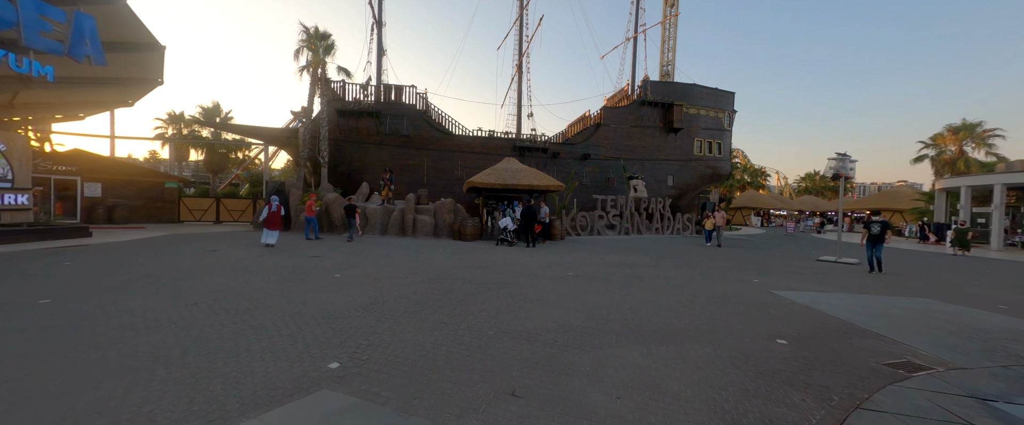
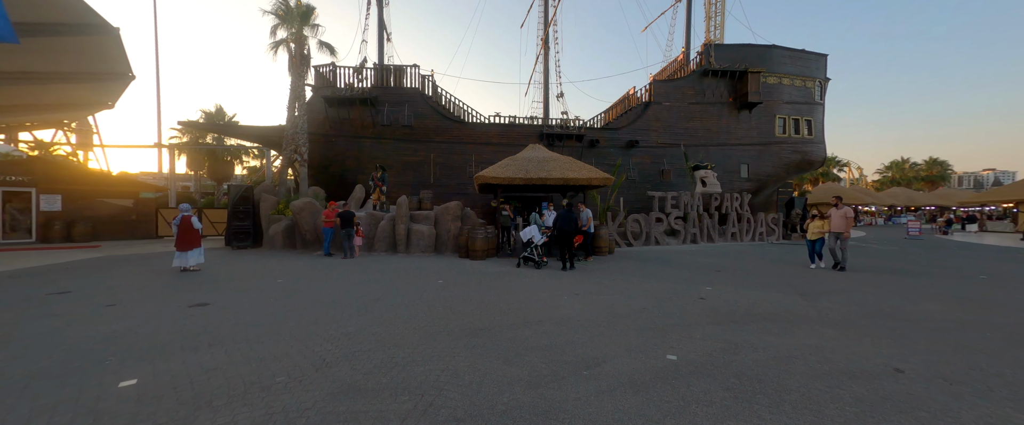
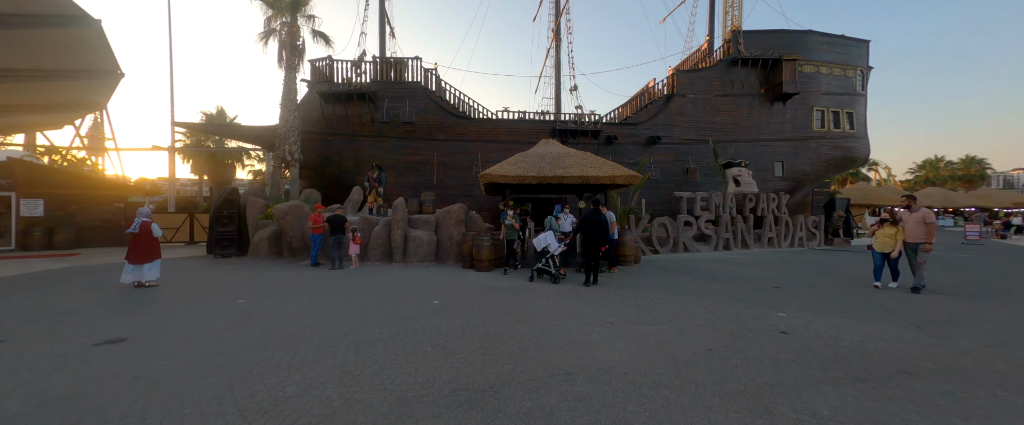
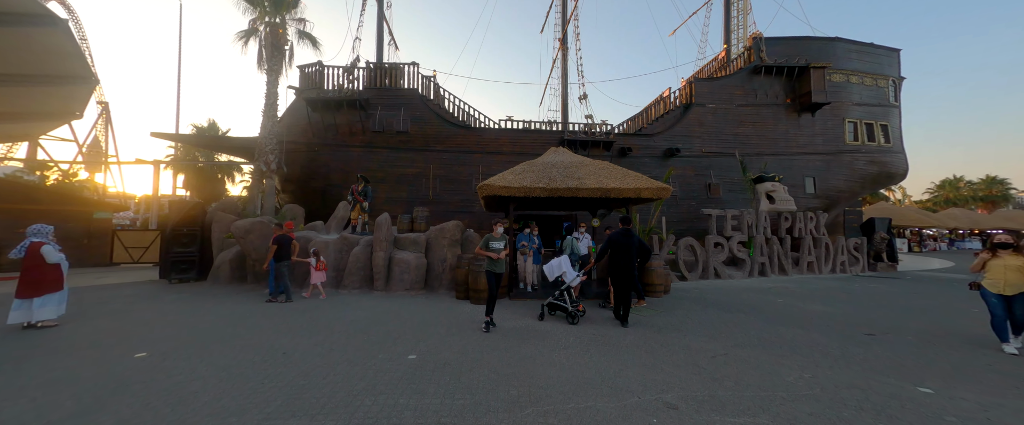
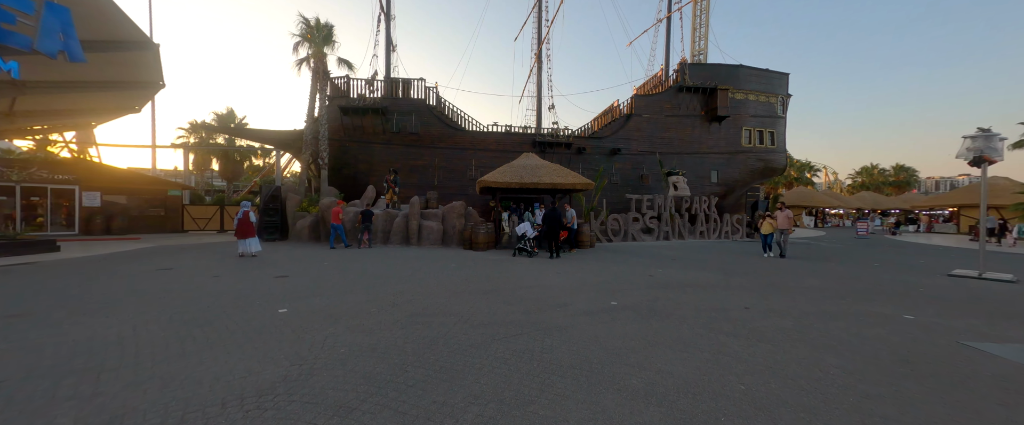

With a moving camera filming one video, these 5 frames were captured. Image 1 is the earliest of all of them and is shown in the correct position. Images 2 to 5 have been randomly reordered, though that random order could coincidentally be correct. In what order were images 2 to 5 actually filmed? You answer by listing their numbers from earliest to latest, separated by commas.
5, 2, 3, 4
